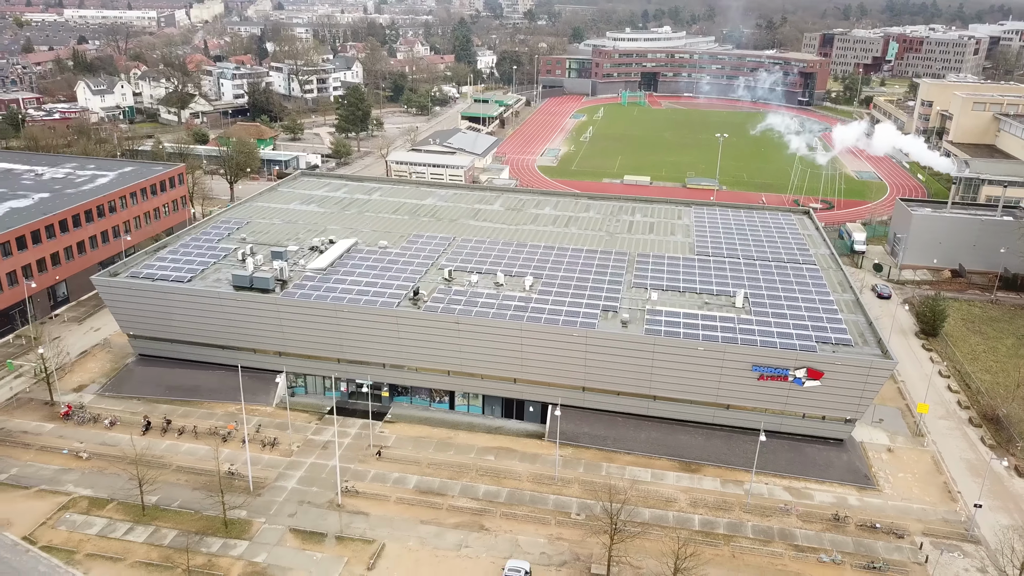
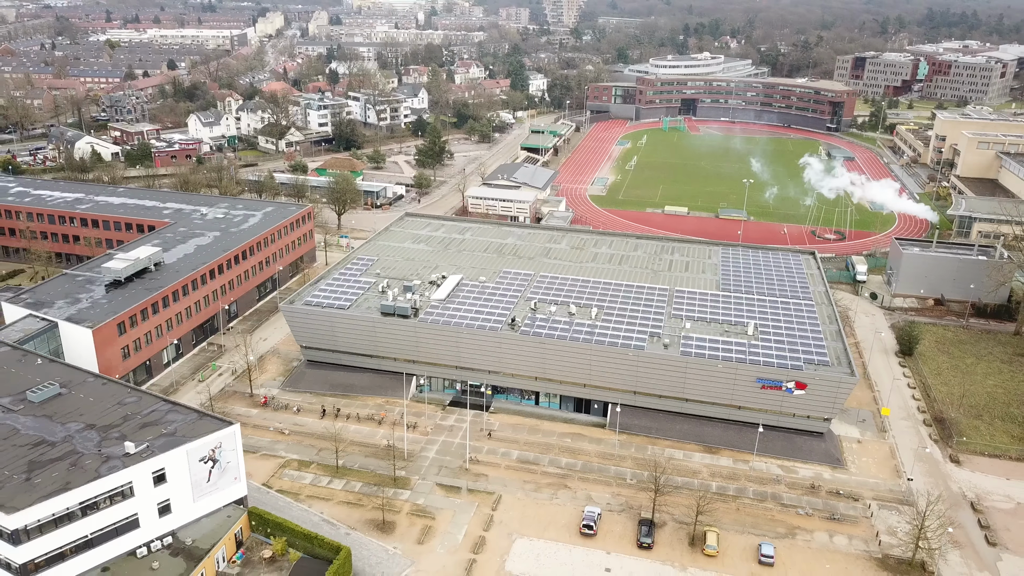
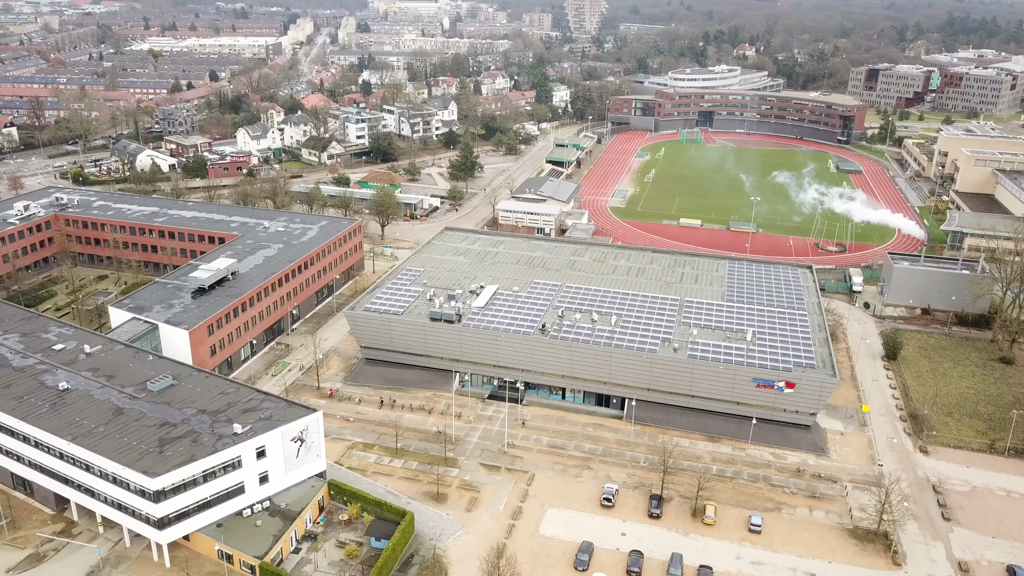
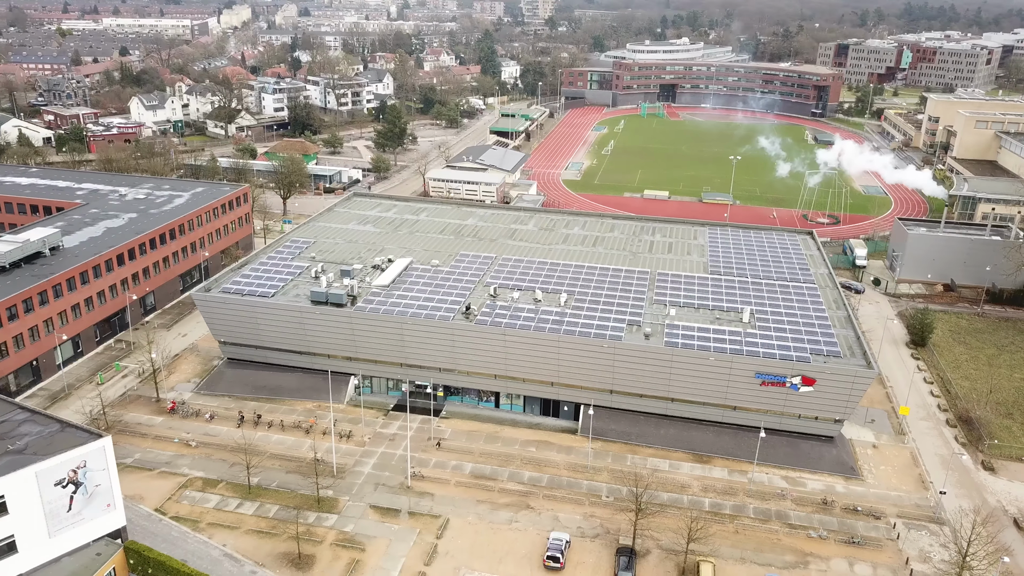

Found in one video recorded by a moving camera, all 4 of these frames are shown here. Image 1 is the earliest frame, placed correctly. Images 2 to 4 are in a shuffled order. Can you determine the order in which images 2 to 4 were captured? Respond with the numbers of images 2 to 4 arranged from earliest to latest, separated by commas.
4, 2, 3
